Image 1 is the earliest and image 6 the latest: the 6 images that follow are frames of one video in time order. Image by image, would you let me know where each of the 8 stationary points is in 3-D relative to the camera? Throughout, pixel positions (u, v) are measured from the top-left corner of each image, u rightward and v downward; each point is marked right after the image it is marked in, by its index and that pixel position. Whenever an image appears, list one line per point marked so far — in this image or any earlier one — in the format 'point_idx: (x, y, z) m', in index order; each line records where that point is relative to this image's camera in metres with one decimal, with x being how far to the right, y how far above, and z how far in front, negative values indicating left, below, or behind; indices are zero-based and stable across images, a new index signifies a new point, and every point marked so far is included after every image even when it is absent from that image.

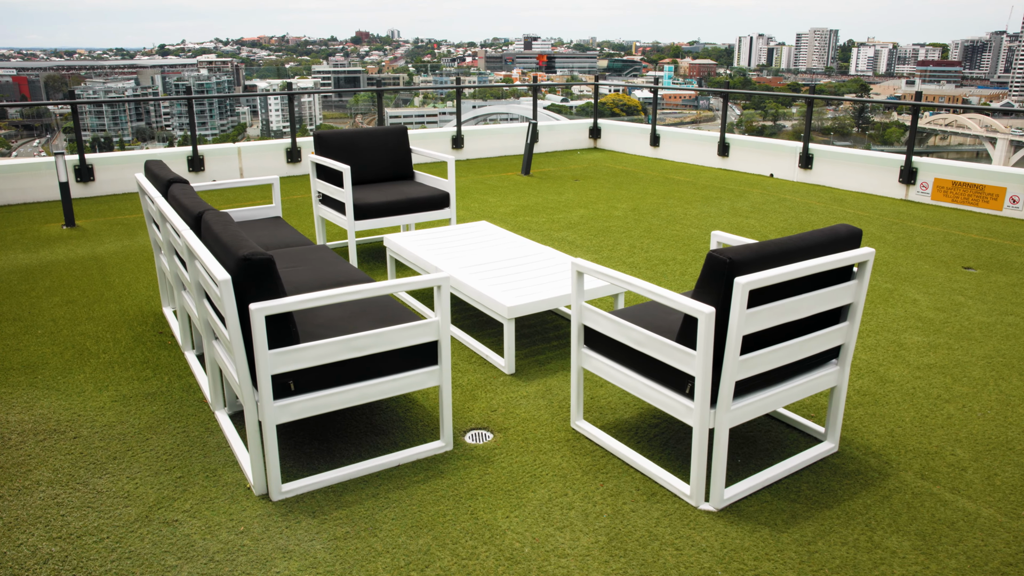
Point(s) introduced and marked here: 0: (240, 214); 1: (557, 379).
0: (-1.3, +0.3, +3.7) m
1: (+0.2, -0.4, +3.0) m
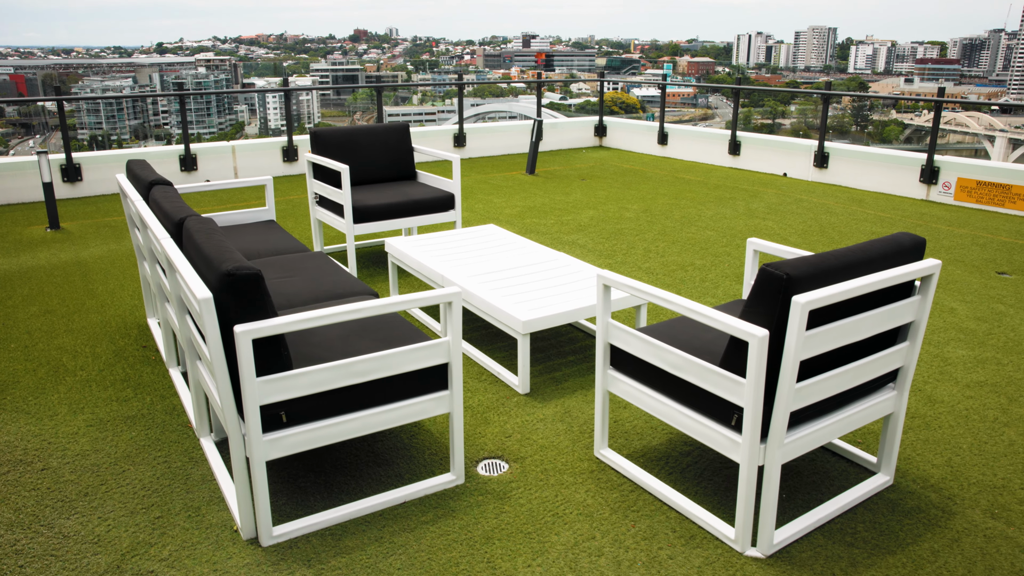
0: (-1.2, +0.3, +3.4) m
1: (+0.2, -0.4, +2.7) m
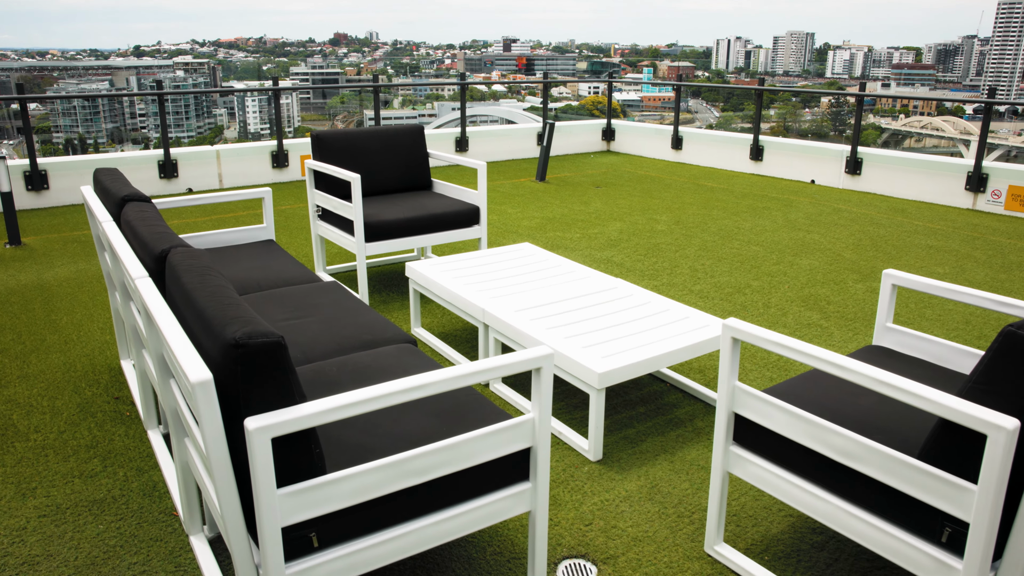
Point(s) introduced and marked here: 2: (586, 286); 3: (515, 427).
0: (-1.0, +0.2, +2.9) m
1: (+0.4, -0.5, +2.2) m
2: (+0.3, 0.0, +2.8) m
3: (0.0, -0.3, +1.5) m
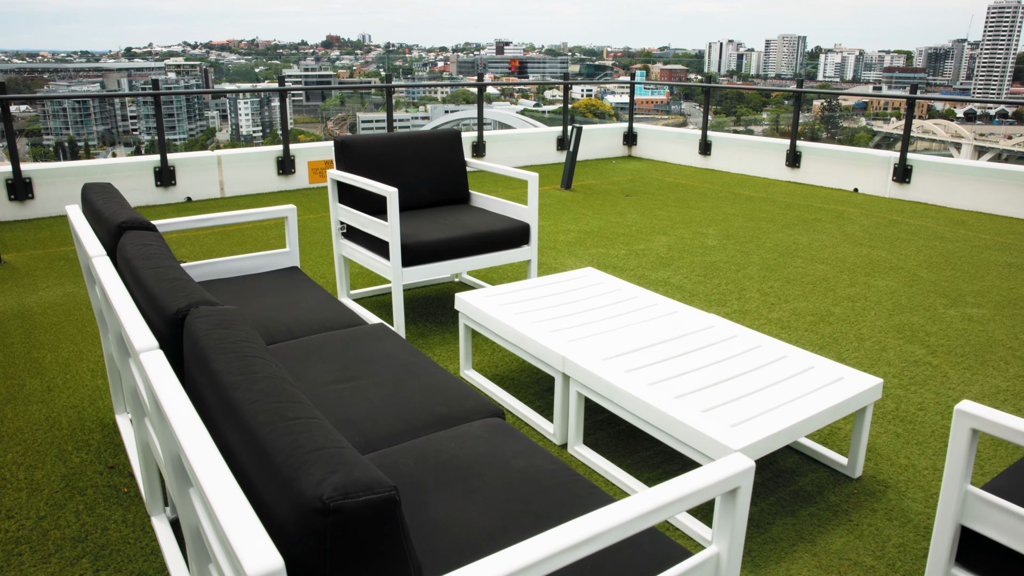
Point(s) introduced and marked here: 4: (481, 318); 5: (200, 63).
0: (-0.8, +0.1, +2.4) m
1: (+0.6, -0.6, +1.7) m
2: (+0.5, -0.1, +2.3) m
3: (+0.2, -0.4, +1.0) m
4: (-0.1, -0.1, +2.4) m
5: (-2.3, +1.7, +5.9) m
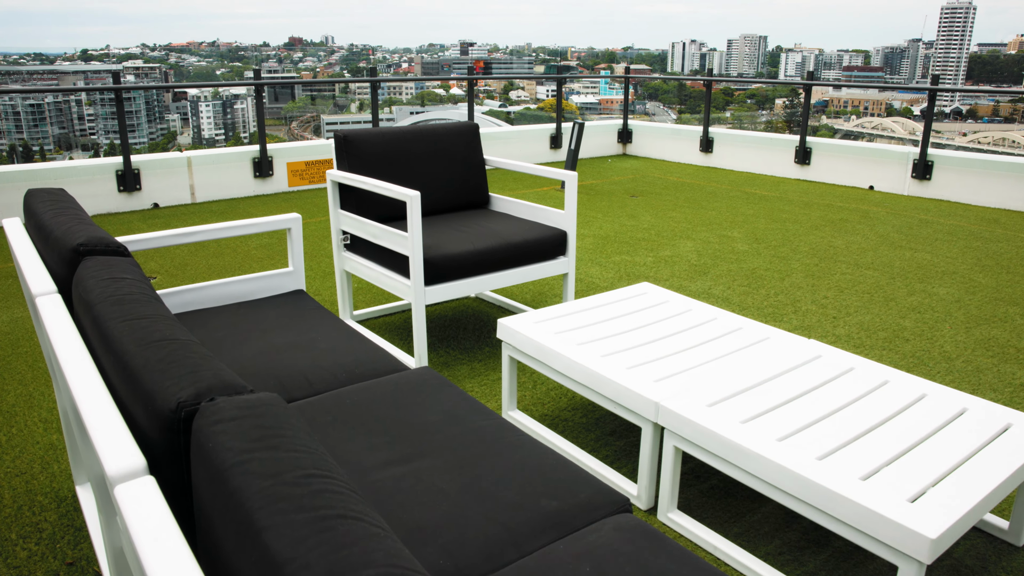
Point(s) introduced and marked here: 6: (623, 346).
0: (-0.7, 0.0, +1.9) m
1: (+0.8, -0.7, +1.3) m
2: (+0.6, -0.2, +1.9) m
3: (+0.5, -0.4, +0.6) m
4: (+0.1, -0.2, +2.0) m
5: (-2.3, +1.6, +5.4) m
6: (+0.3, -0.1, +1.9) m
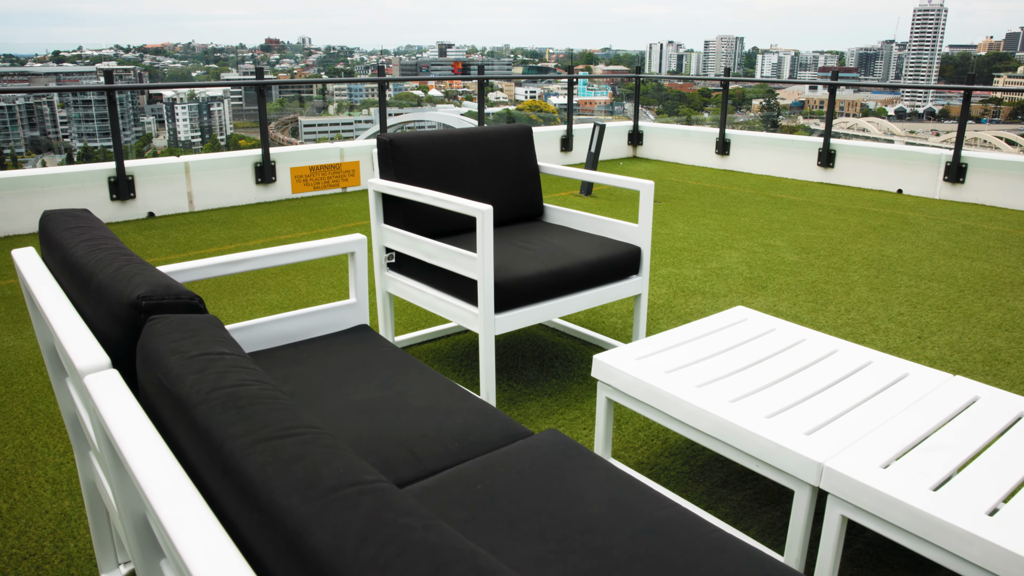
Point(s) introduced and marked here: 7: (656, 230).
0: (-0.4, -0.1, +1.6) m
1: (+1.1, -0.7, +1.0) m
2: (+0.9, -0.2, +1.6) m
3: (+0.7, -0.5, +0.3) m
4: (+0.3, -0.2, +1.7) m
5: (-2.2, +1.5, +5.0) m
6: (+0.5, -0.2, +1.6) m
7: (+0.8, +0.3, +4.5) m
